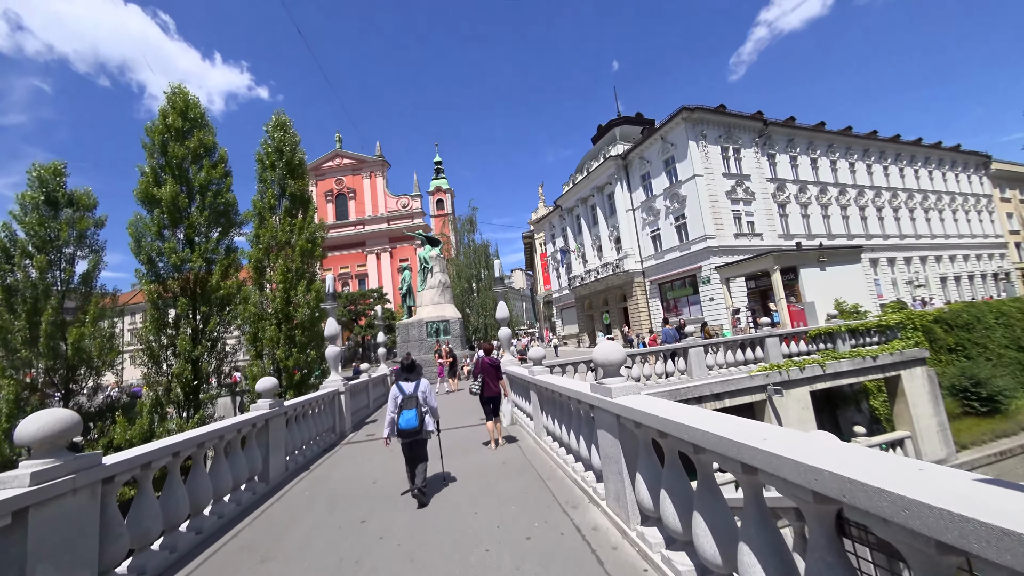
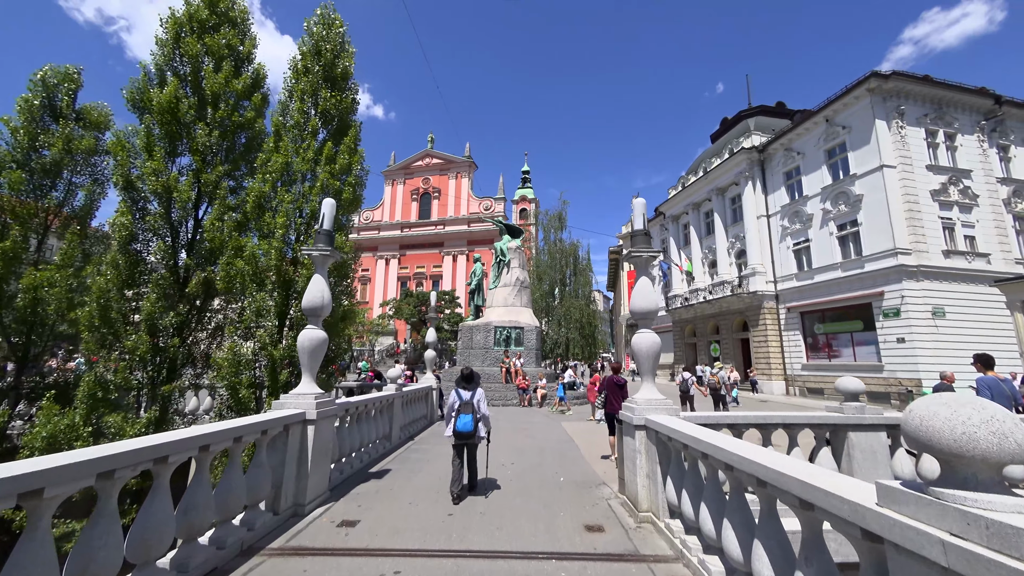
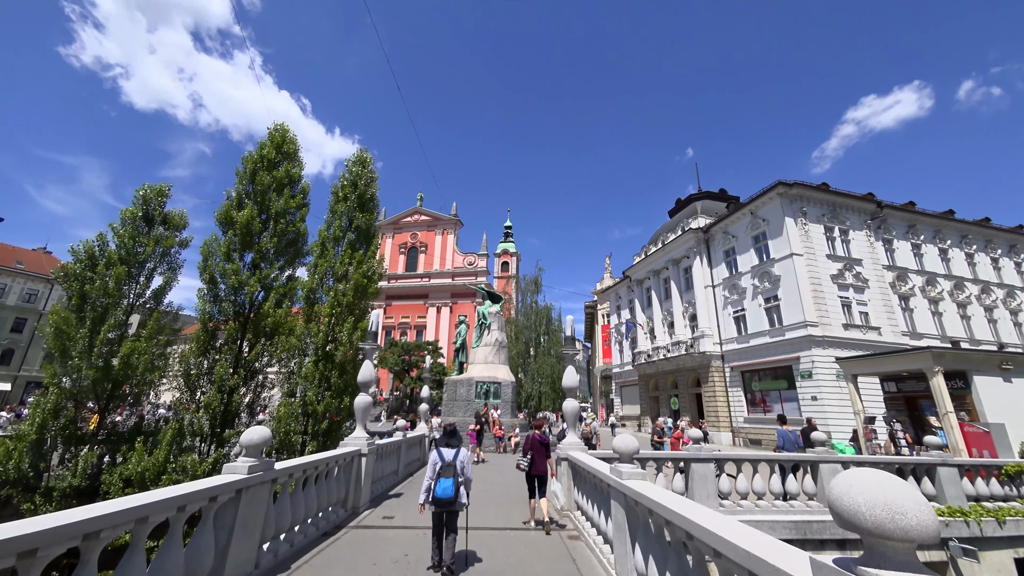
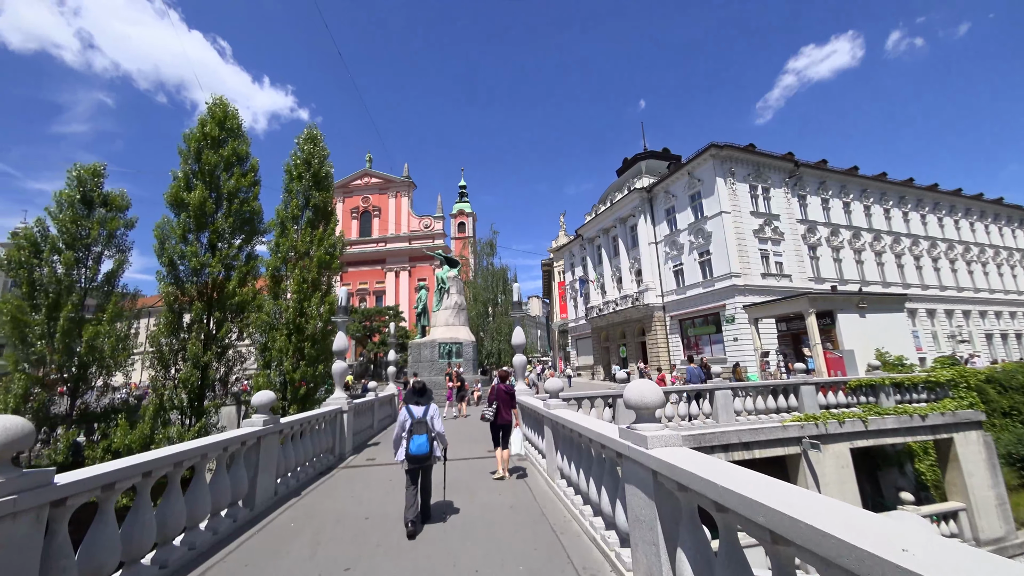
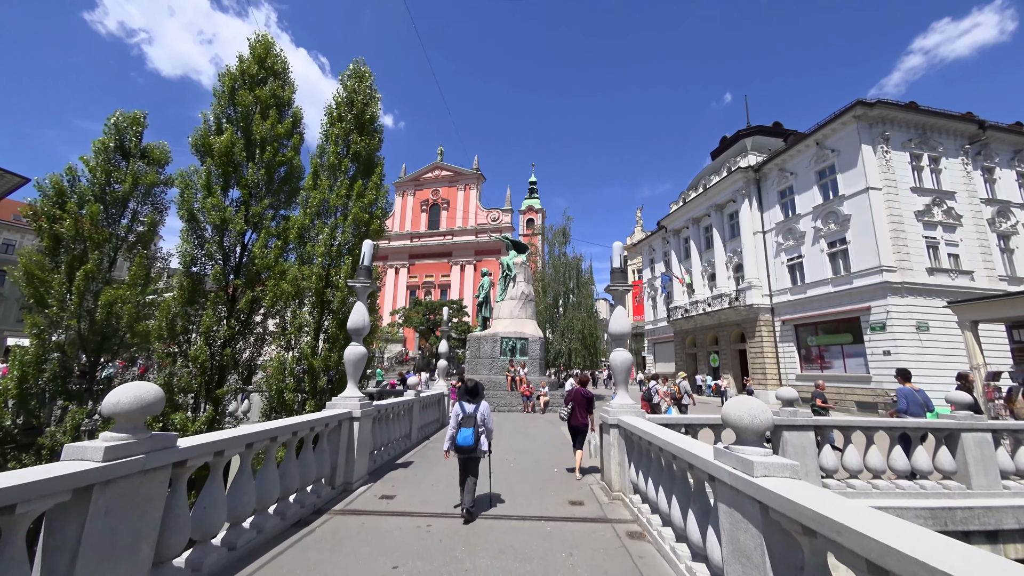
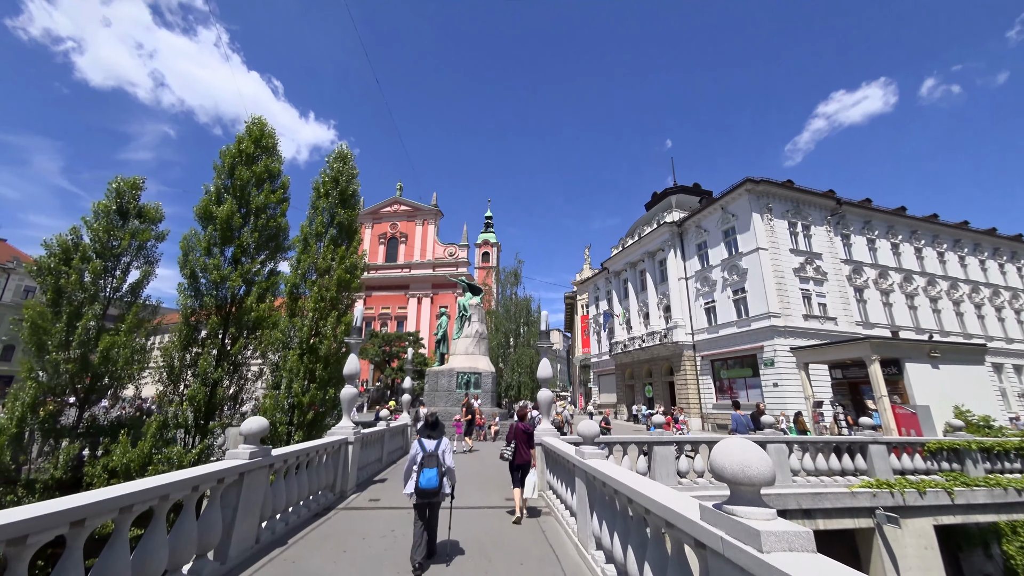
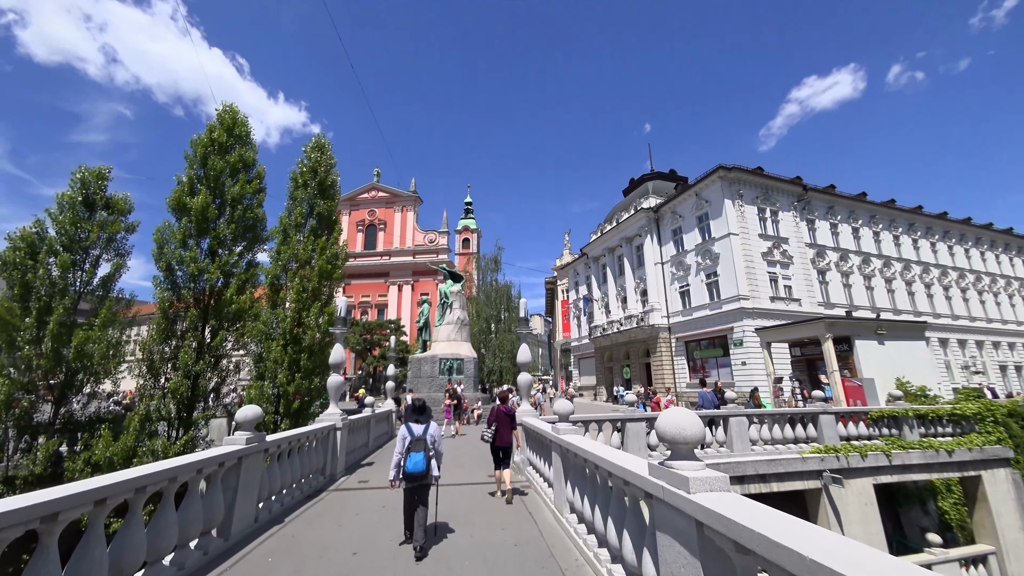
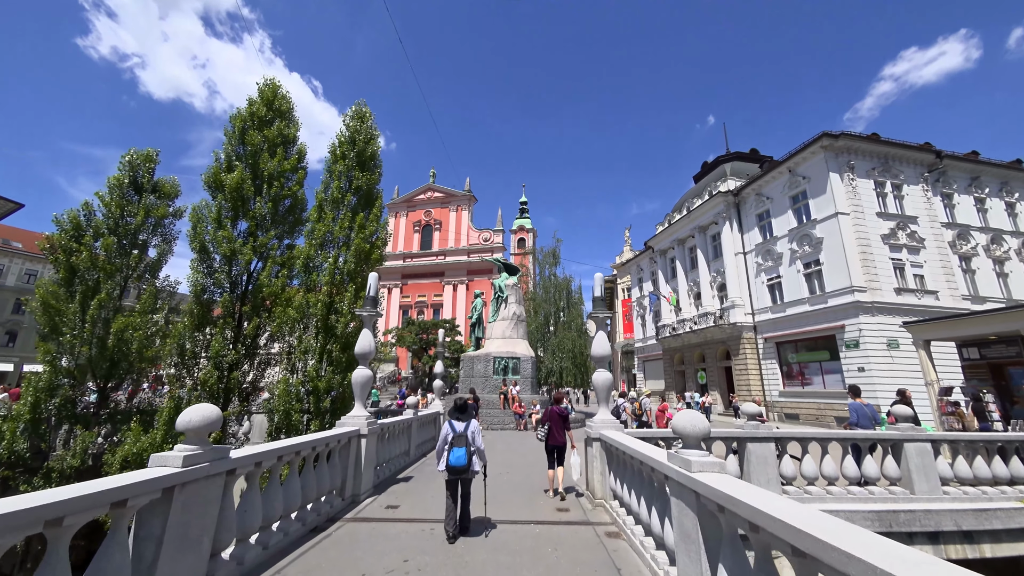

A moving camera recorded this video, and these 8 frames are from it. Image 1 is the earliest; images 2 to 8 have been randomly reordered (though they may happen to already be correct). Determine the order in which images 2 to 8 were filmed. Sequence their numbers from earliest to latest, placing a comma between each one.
4, 7, 6, 3, 8, 5, 2
